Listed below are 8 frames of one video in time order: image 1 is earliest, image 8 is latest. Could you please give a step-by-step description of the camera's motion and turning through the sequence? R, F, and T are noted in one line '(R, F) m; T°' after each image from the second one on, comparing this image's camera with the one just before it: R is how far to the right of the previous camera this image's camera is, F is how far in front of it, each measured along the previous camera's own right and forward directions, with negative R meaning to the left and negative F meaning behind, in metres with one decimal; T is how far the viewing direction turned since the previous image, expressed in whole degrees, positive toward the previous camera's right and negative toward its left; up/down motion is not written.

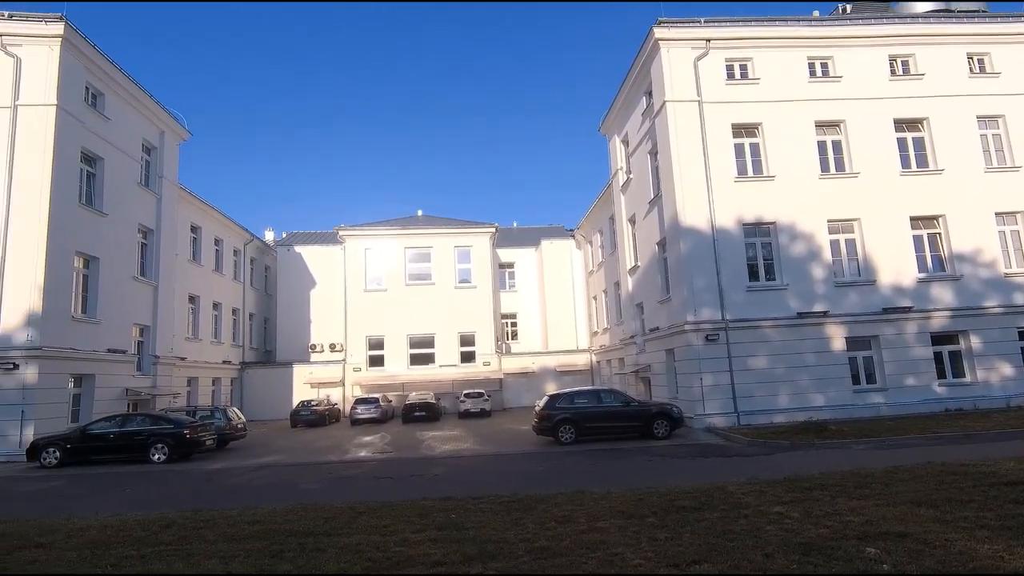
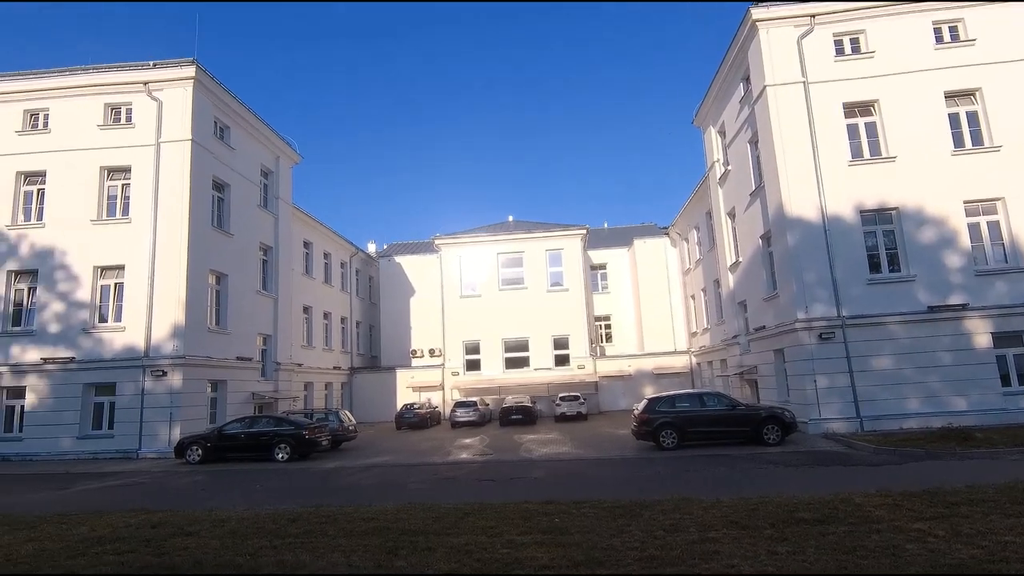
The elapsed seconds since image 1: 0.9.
(-0.1, 0.0) m; -10°
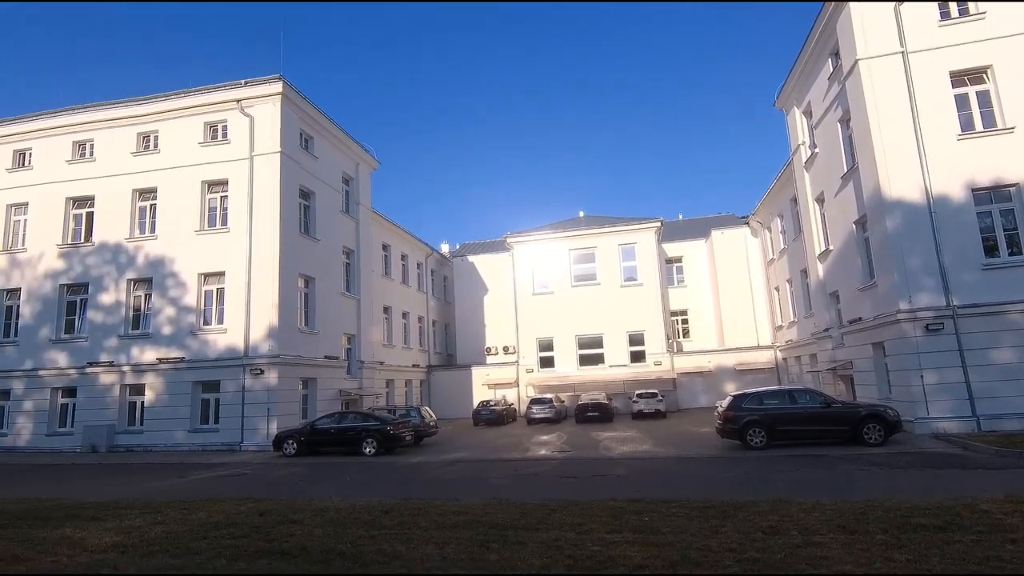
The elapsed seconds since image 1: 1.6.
(-0.1, 0.0) m; -7°
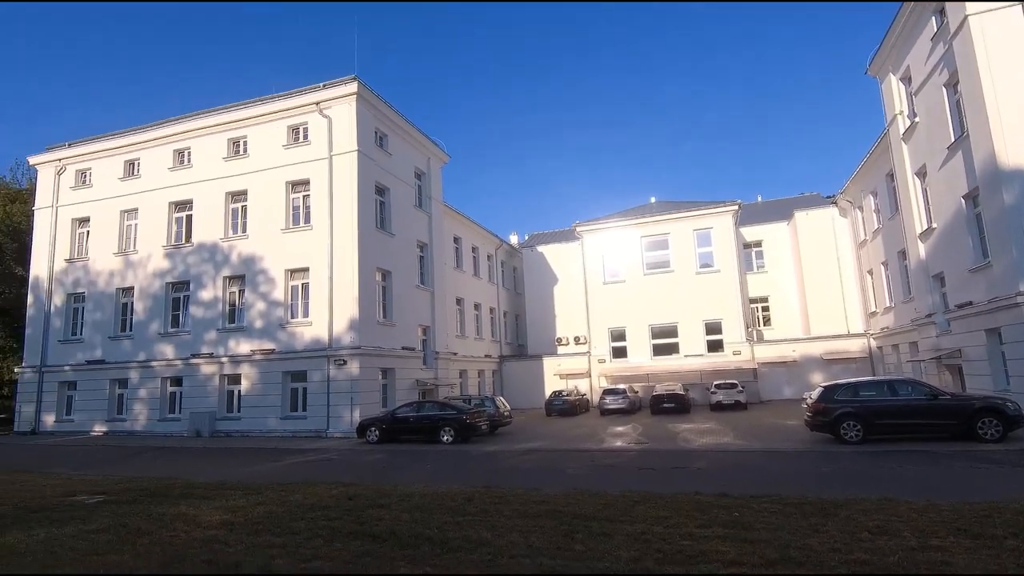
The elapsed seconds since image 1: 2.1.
(-0.1, +0.1) m; -7°
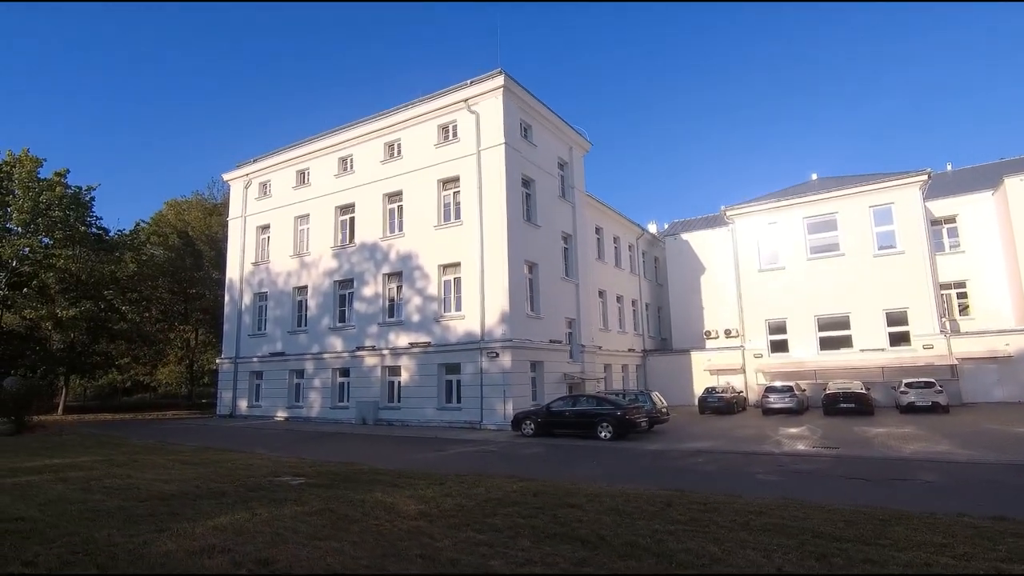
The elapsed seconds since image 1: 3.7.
(-0.9, +0.5) m; -13°
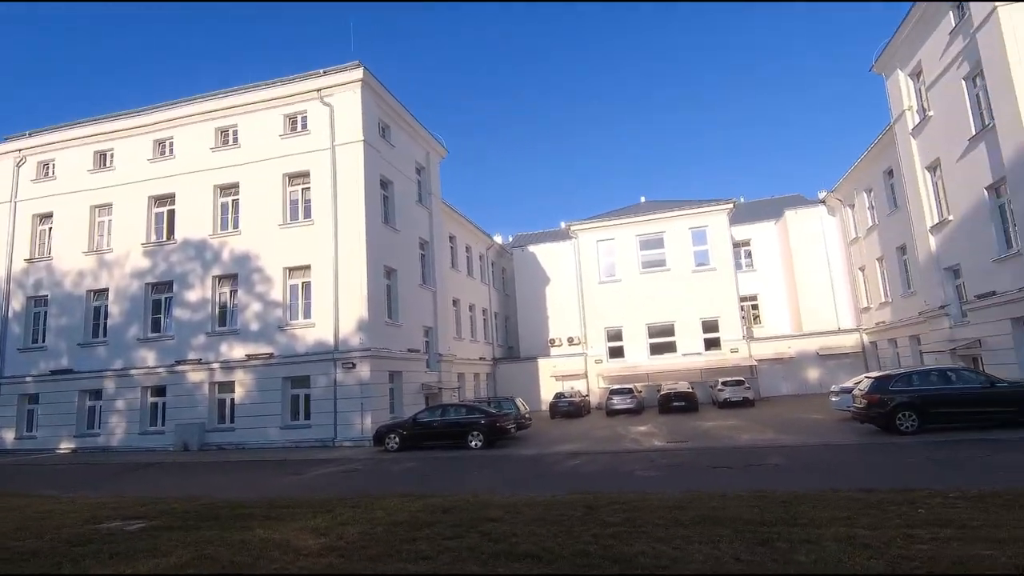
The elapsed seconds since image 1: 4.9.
(-1.0, +0.7) m; +17°
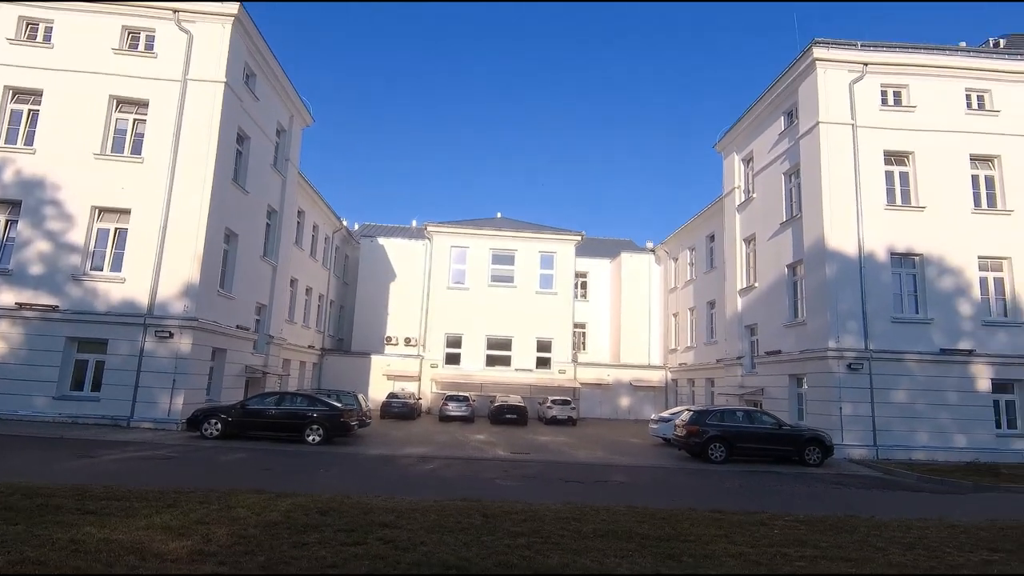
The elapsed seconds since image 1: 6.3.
(-1.2, +0.5) m; +18°
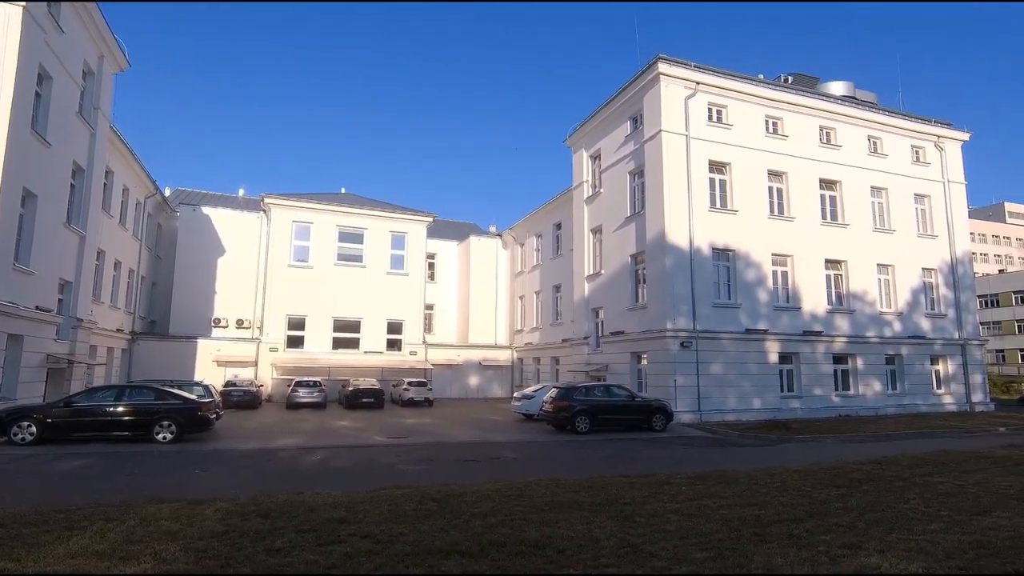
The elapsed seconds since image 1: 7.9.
(-1.6, +0.1) m; +18°
